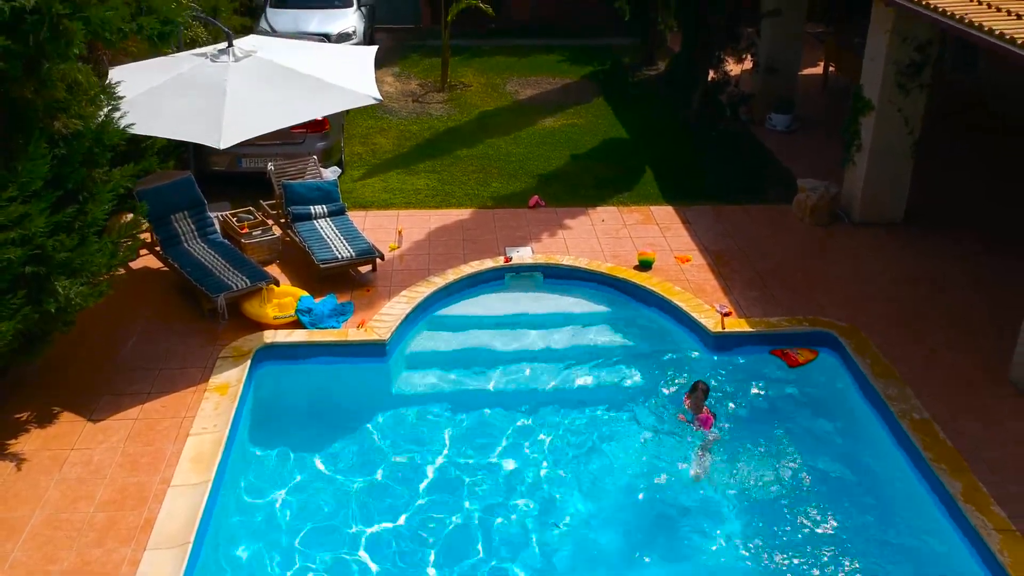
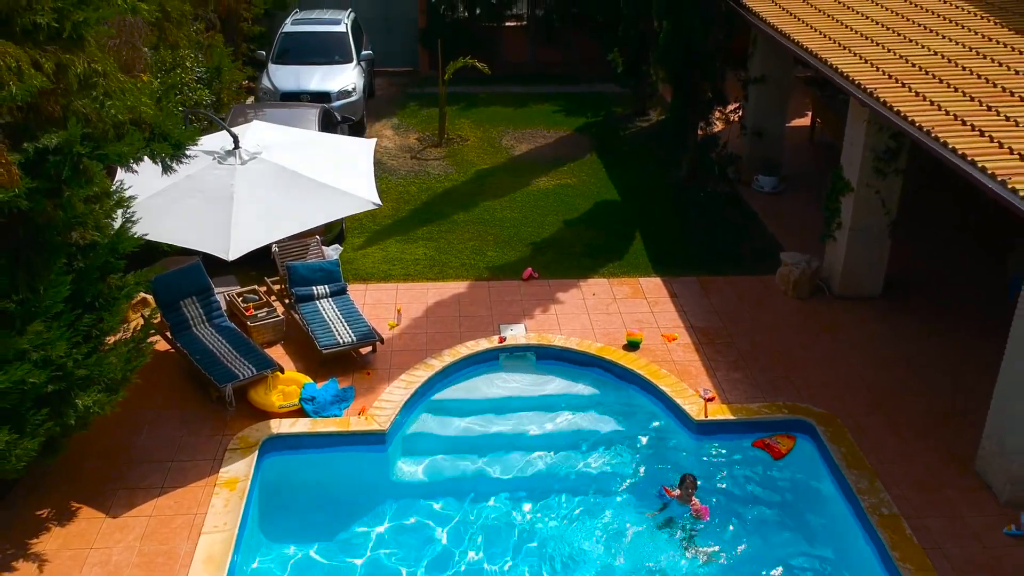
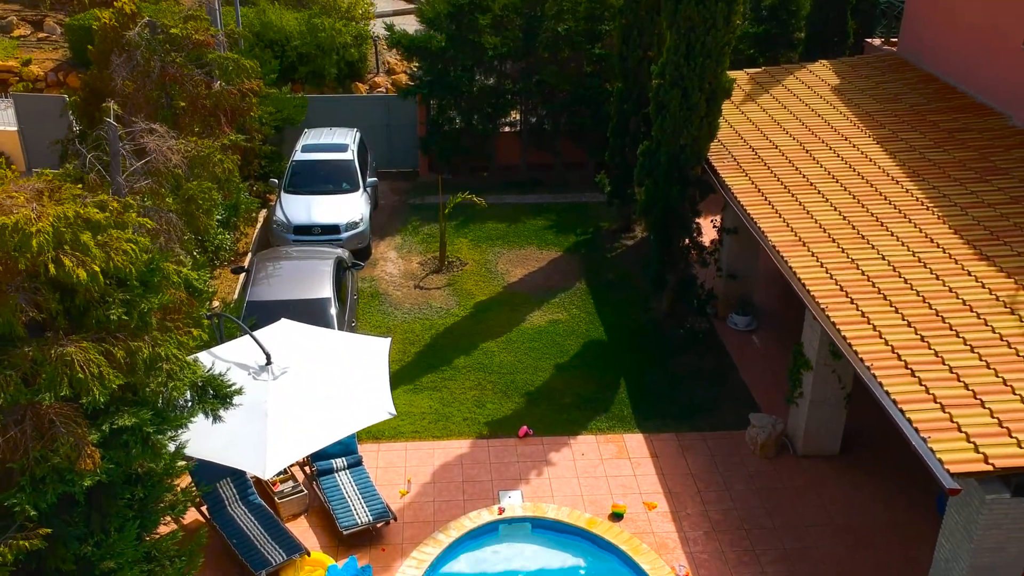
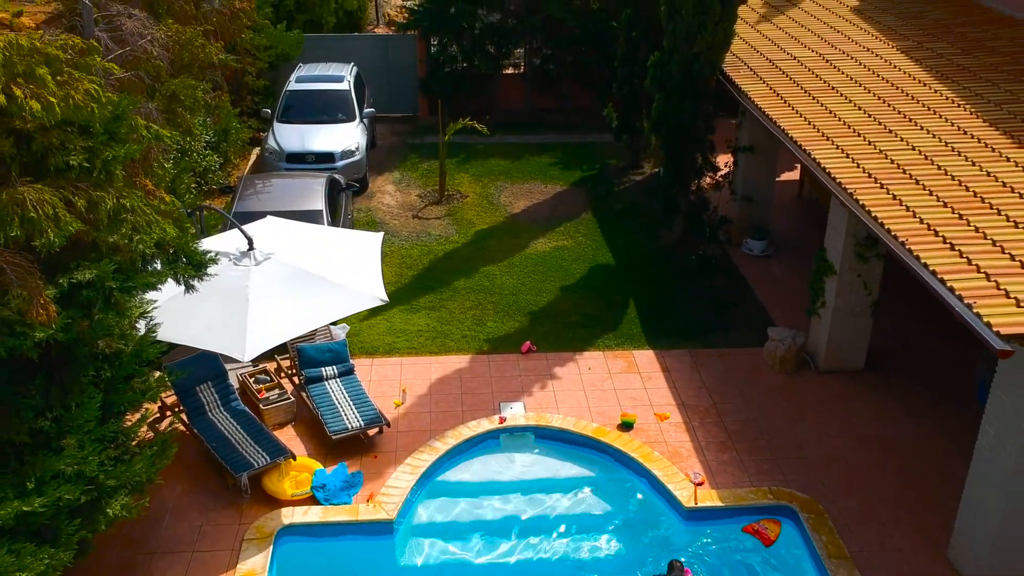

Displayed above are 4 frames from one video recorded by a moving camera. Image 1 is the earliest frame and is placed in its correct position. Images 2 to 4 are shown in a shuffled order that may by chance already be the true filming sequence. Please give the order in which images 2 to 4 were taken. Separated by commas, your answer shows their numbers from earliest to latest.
2, 4, 3
